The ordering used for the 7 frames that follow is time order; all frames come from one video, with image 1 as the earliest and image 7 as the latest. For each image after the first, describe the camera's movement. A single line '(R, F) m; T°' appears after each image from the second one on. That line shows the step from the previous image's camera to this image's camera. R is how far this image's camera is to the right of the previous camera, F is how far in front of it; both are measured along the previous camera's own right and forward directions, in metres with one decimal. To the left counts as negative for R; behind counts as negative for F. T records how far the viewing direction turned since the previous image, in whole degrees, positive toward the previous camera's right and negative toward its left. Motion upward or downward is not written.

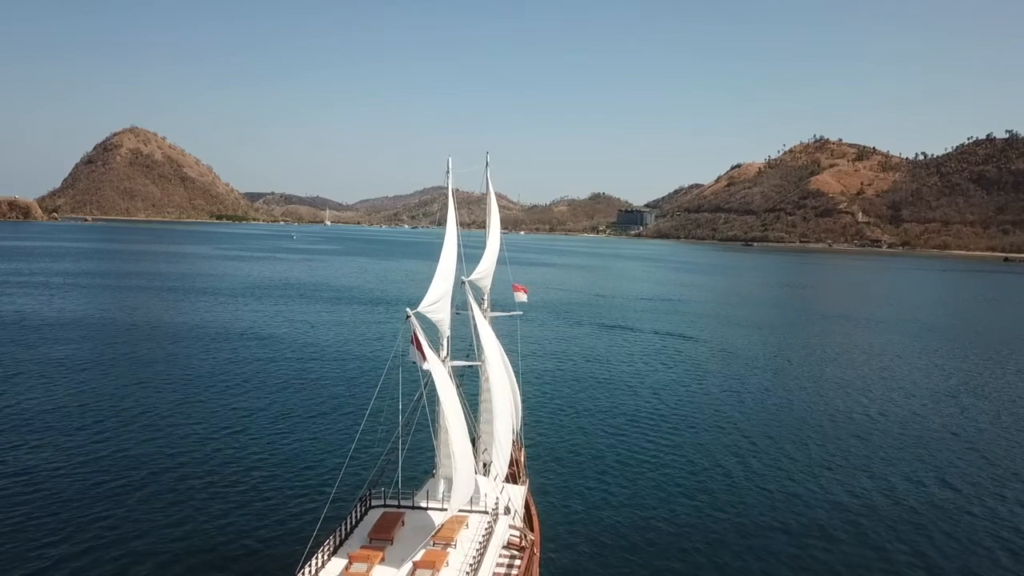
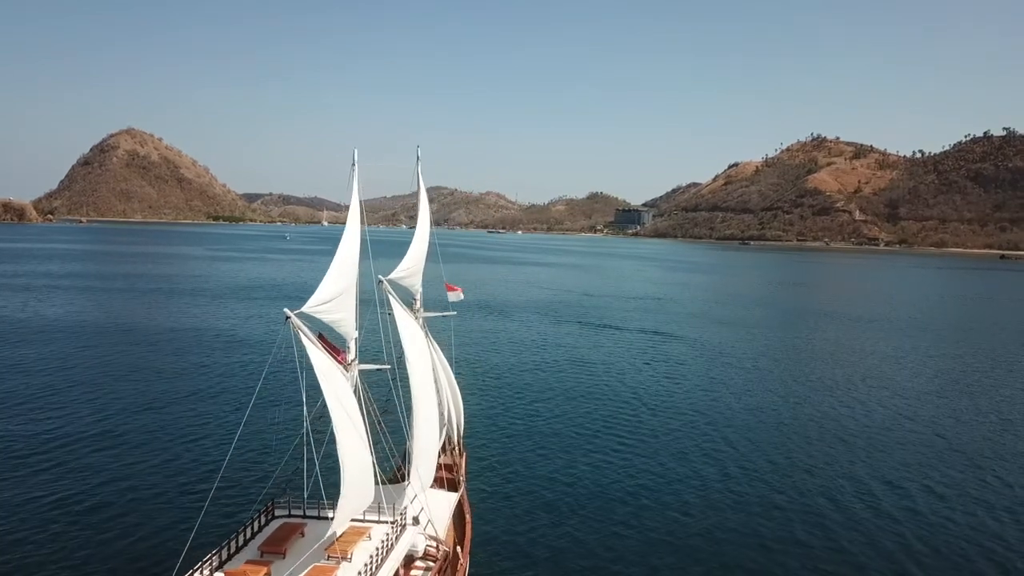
(+1.5, +0.7) m; 0°
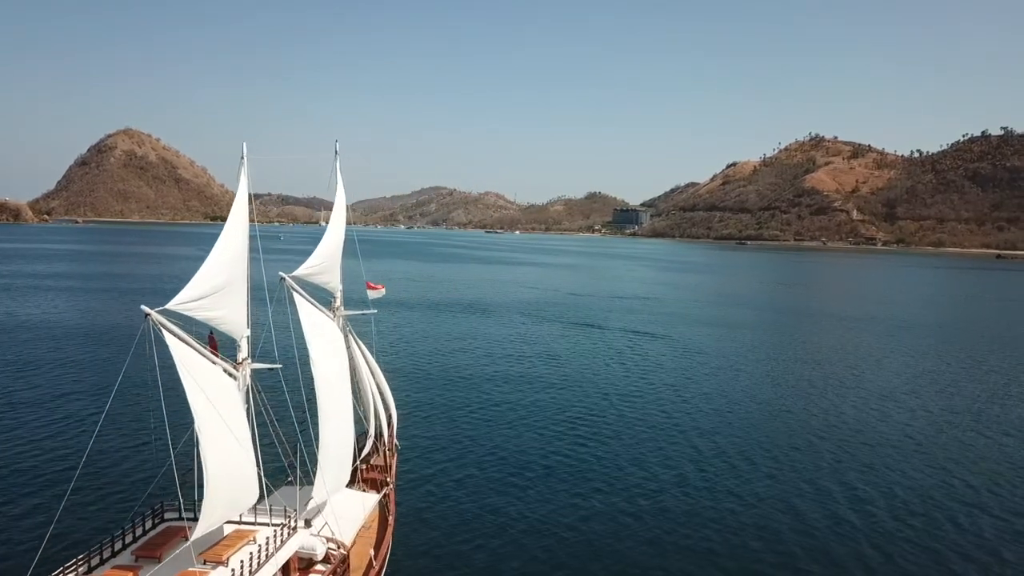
(+1.7, +0.3) m; 0°
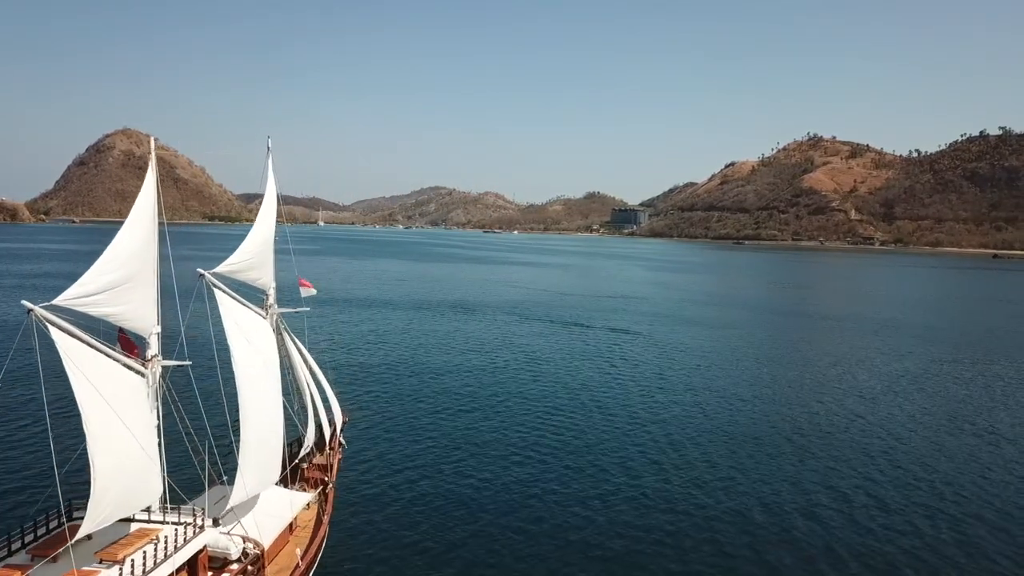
(+1.4, +0.1) m; 0°
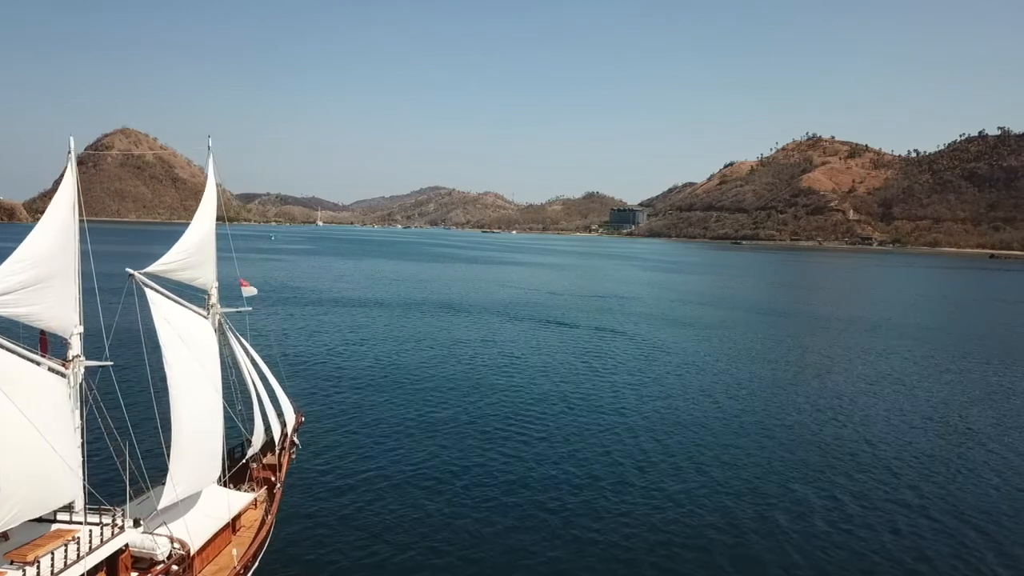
(+1.2, +0.1) m; 0°
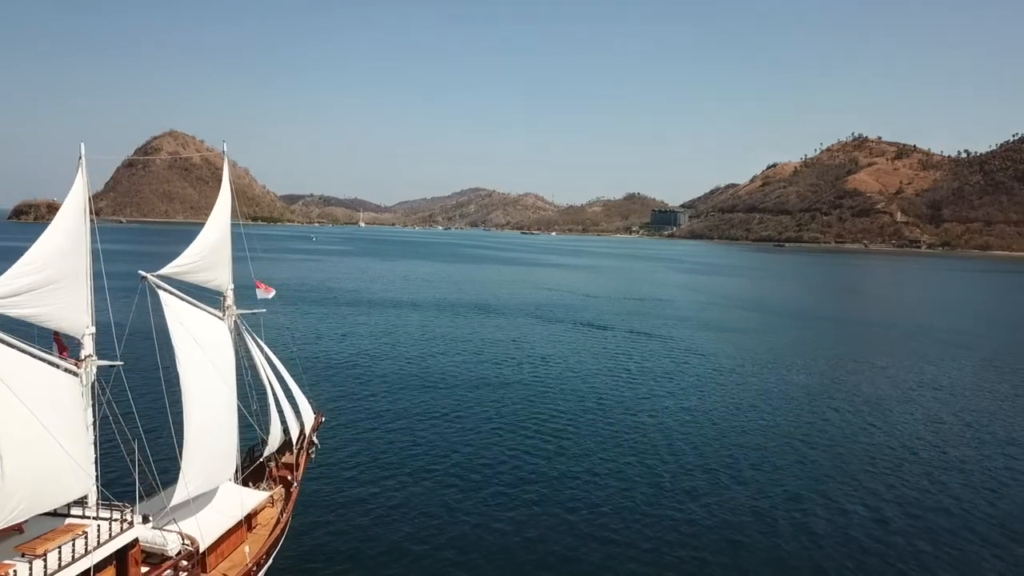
(+0.6, 0.0) m; -3°
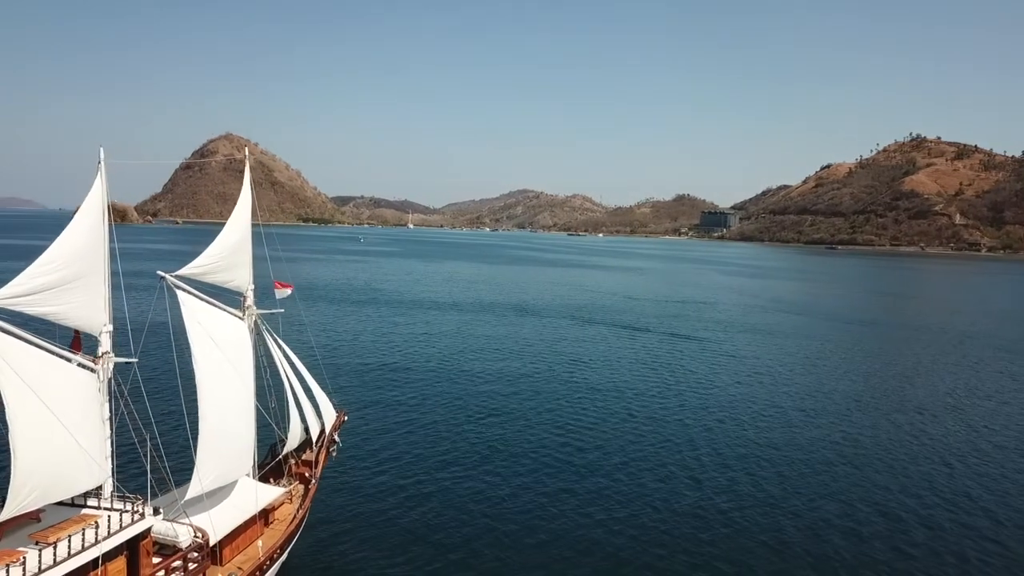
(+0.8, -0.1) m; -3°
